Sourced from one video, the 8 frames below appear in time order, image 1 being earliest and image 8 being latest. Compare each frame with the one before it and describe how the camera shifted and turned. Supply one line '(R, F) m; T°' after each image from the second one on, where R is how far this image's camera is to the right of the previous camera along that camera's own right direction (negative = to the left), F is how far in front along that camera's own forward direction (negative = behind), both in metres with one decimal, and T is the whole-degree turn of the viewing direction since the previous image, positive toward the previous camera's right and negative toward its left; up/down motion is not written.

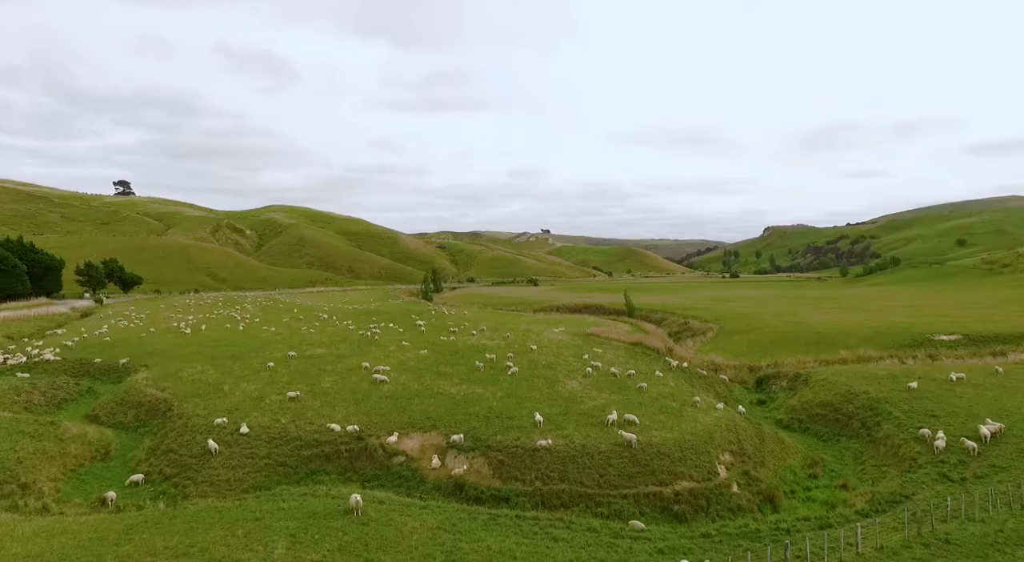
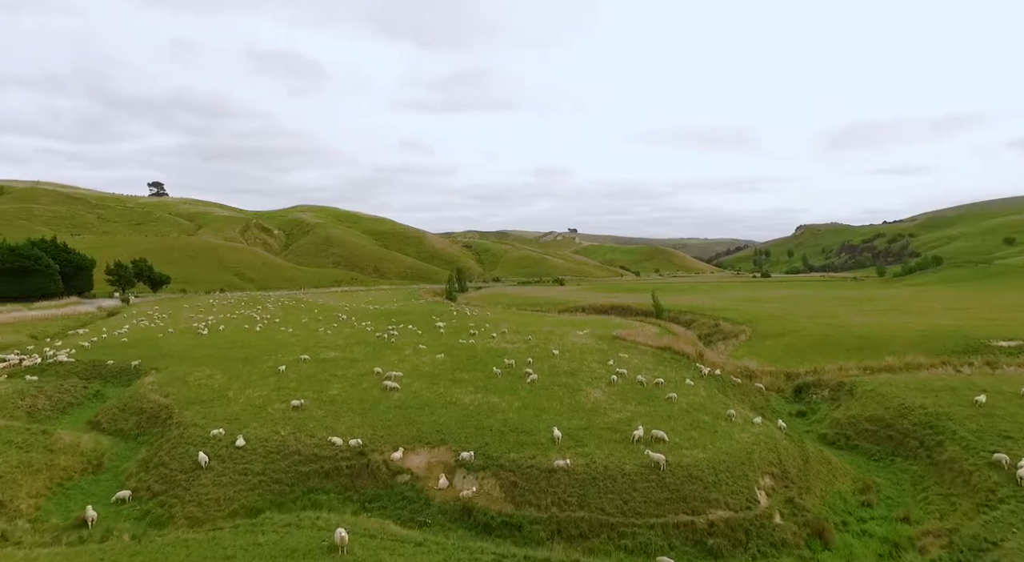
(+0.4, +1.9) m; -3°
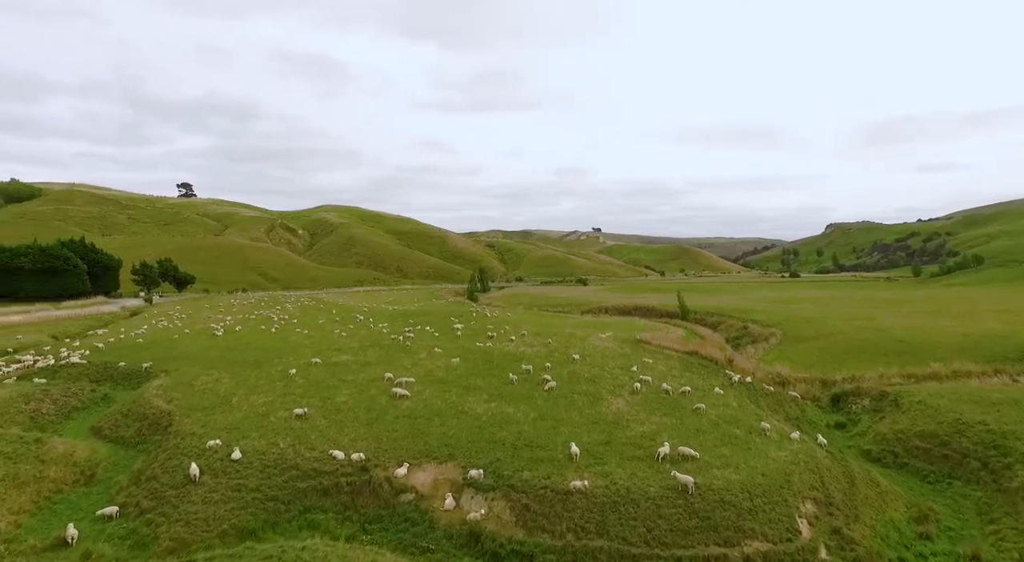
(+0.3, +1.6) m; -2°
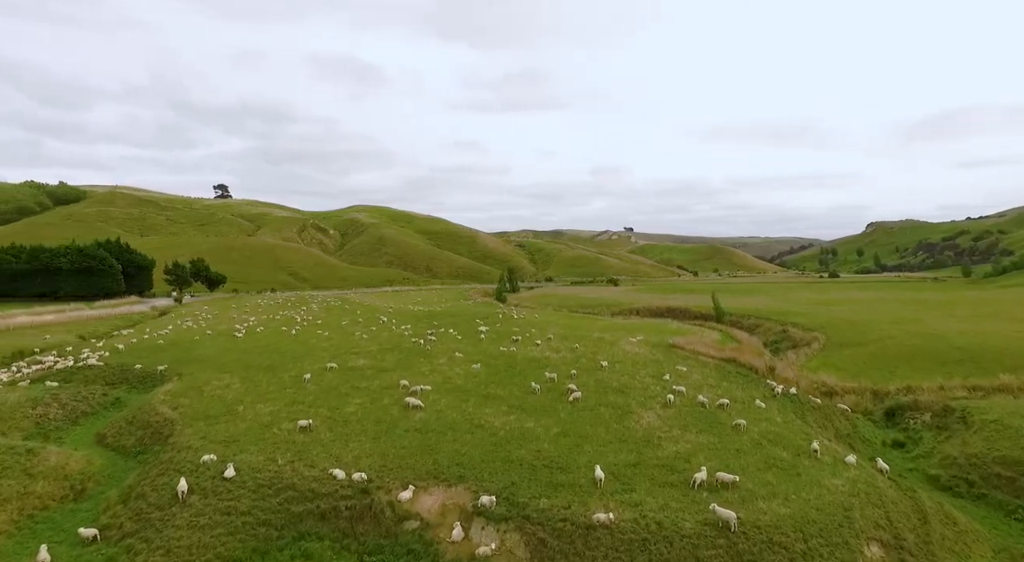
(+0.4, +2.0) m; -3°
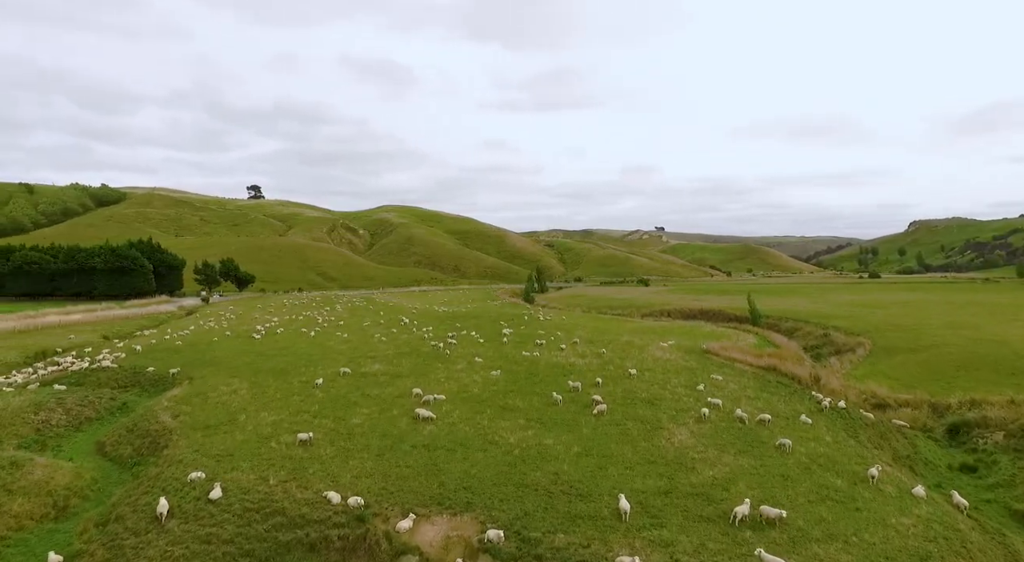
(+0.4, +2.0) m; -3°
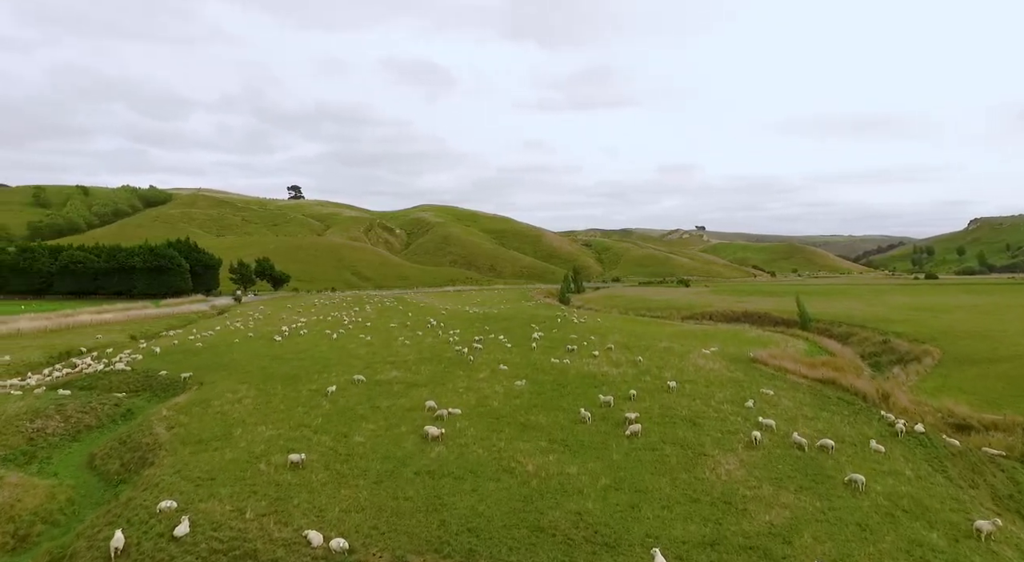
(+0.6, +2.7) m; -4°
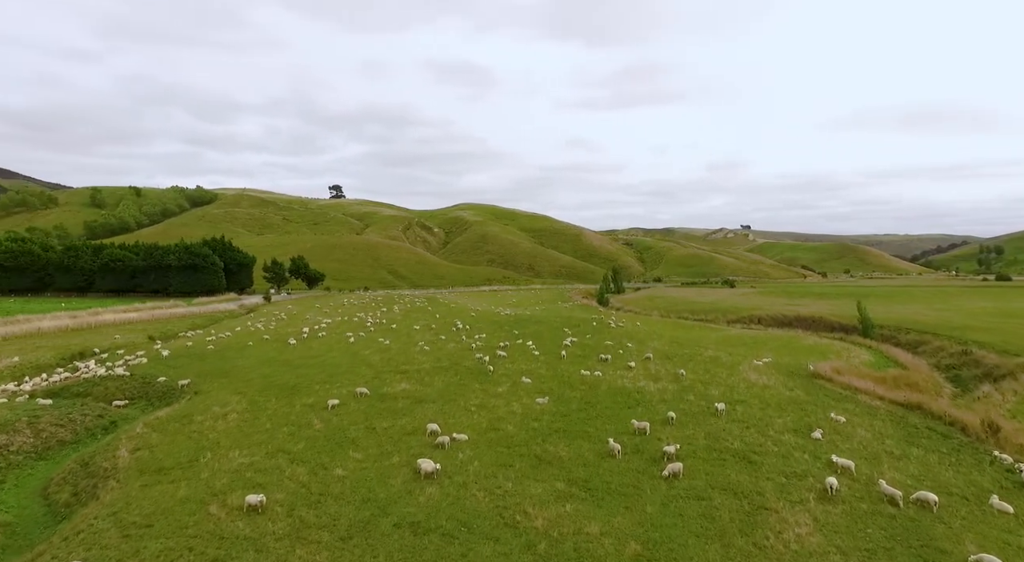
(+0.8, +3.8) m; -4°
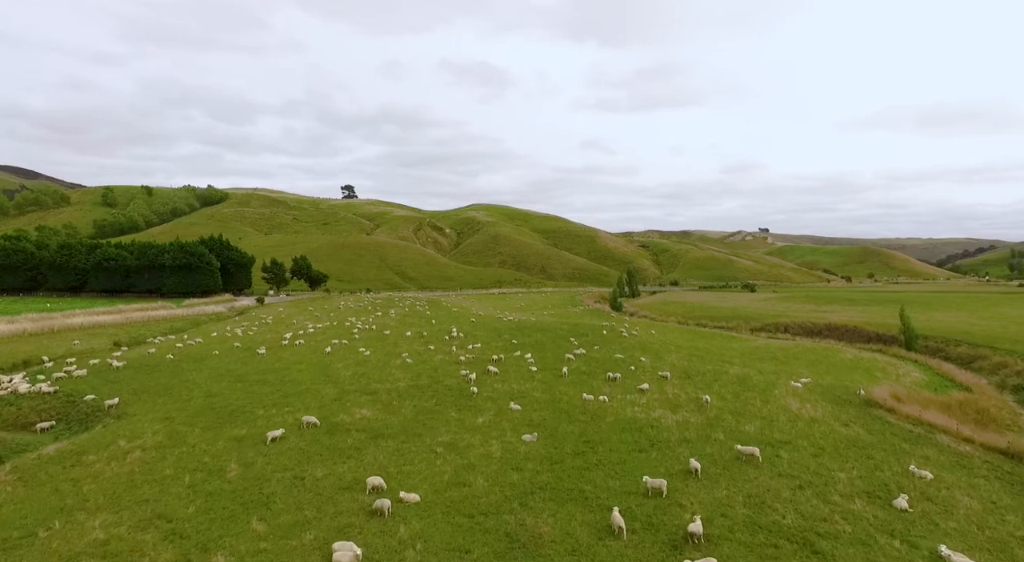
(+1.2, +5.4) m; -2°
